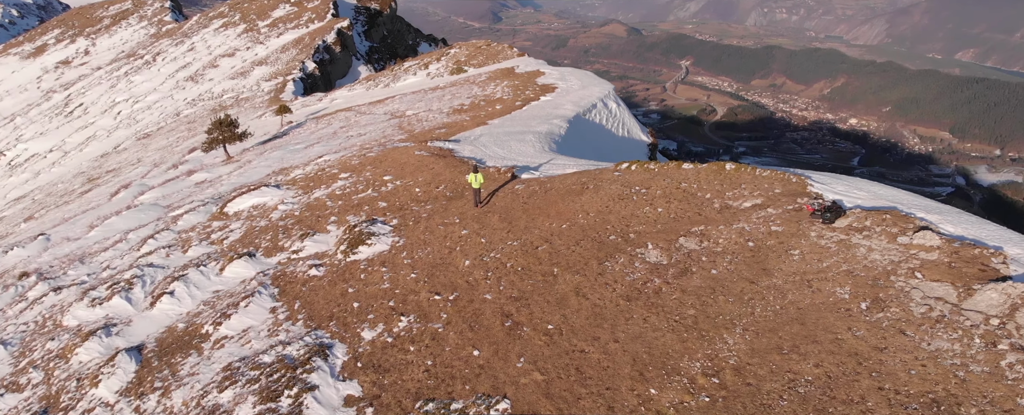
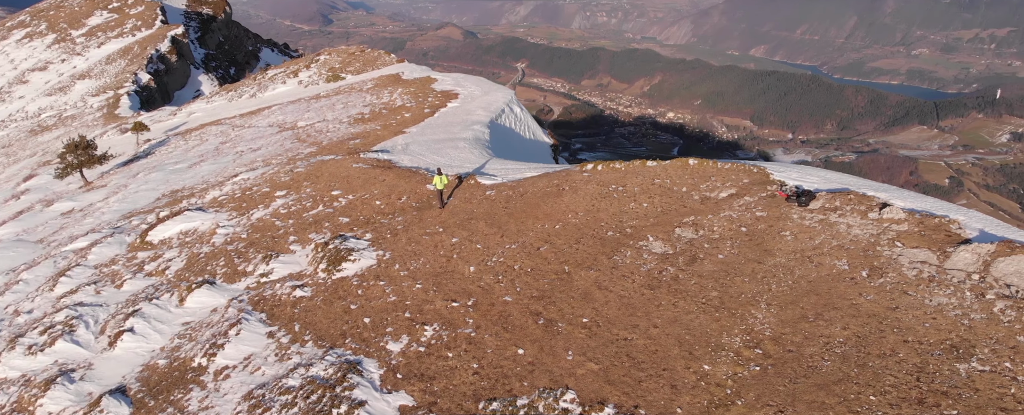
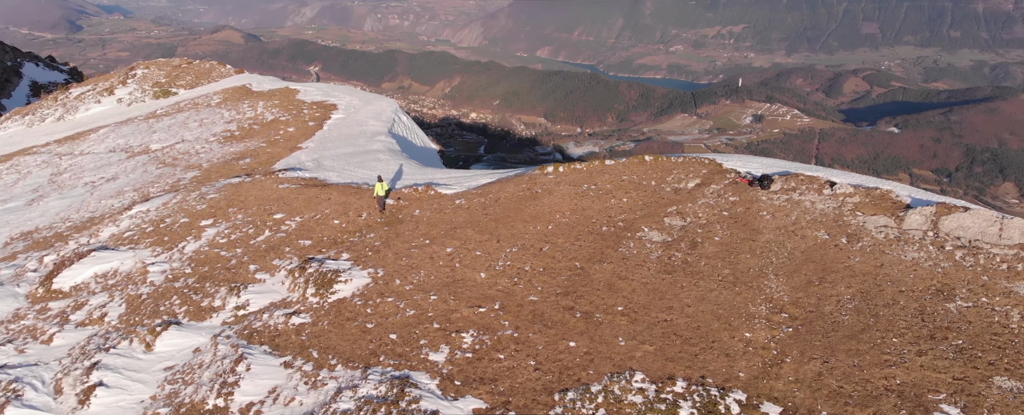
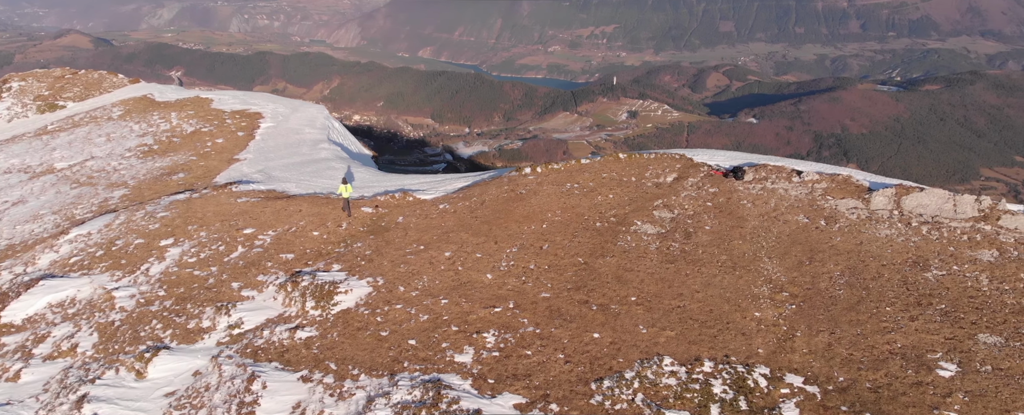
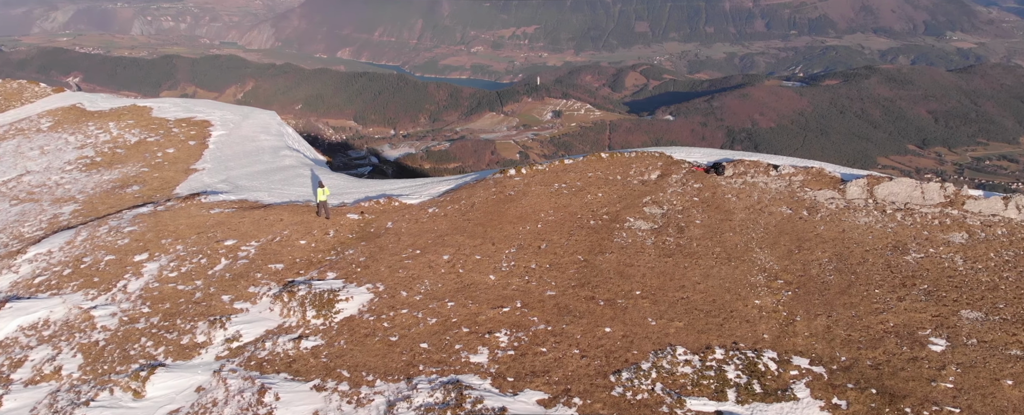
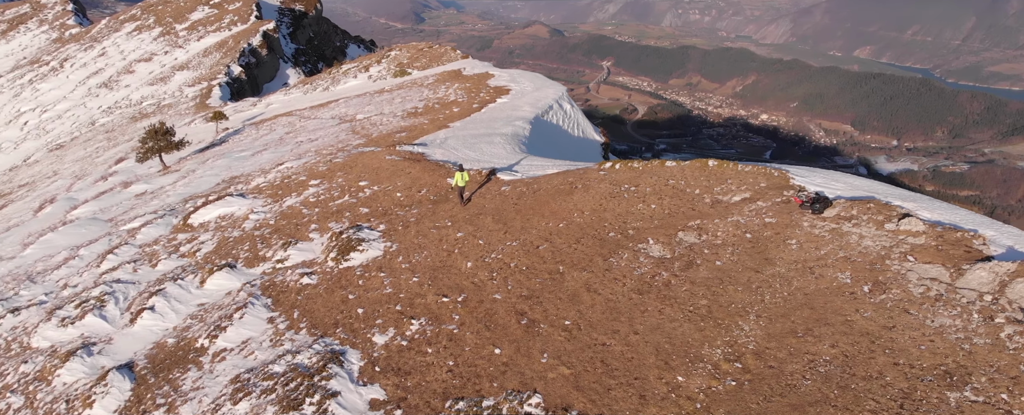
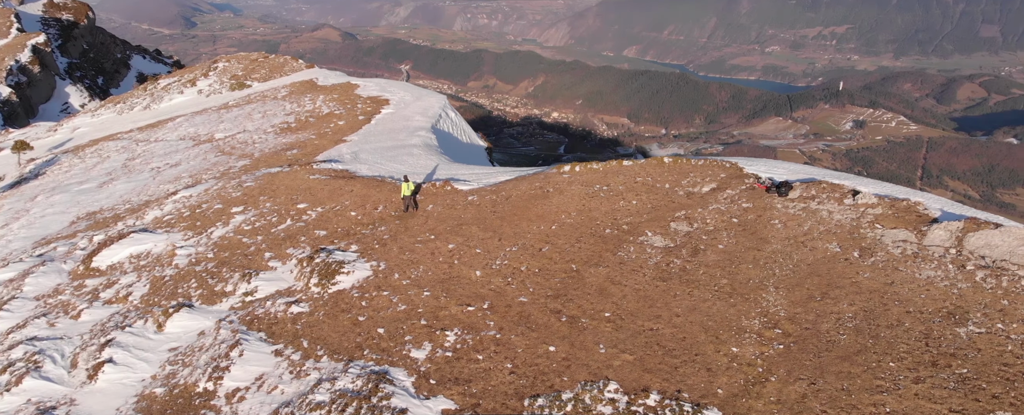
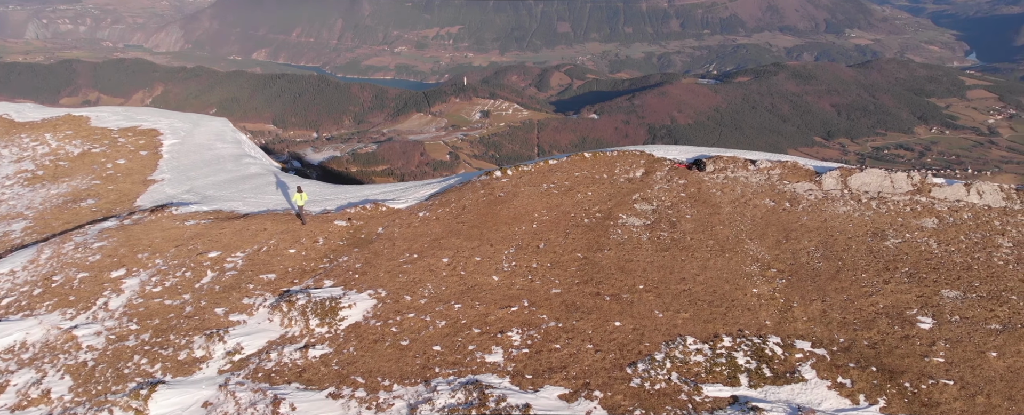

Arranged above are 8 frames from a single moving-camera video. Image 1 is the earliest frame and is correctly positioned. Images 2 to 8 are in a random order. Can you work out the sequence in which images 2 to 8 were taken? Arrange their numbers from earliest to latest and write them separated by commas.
6, 2, 7, 3, 4, 5, 8
